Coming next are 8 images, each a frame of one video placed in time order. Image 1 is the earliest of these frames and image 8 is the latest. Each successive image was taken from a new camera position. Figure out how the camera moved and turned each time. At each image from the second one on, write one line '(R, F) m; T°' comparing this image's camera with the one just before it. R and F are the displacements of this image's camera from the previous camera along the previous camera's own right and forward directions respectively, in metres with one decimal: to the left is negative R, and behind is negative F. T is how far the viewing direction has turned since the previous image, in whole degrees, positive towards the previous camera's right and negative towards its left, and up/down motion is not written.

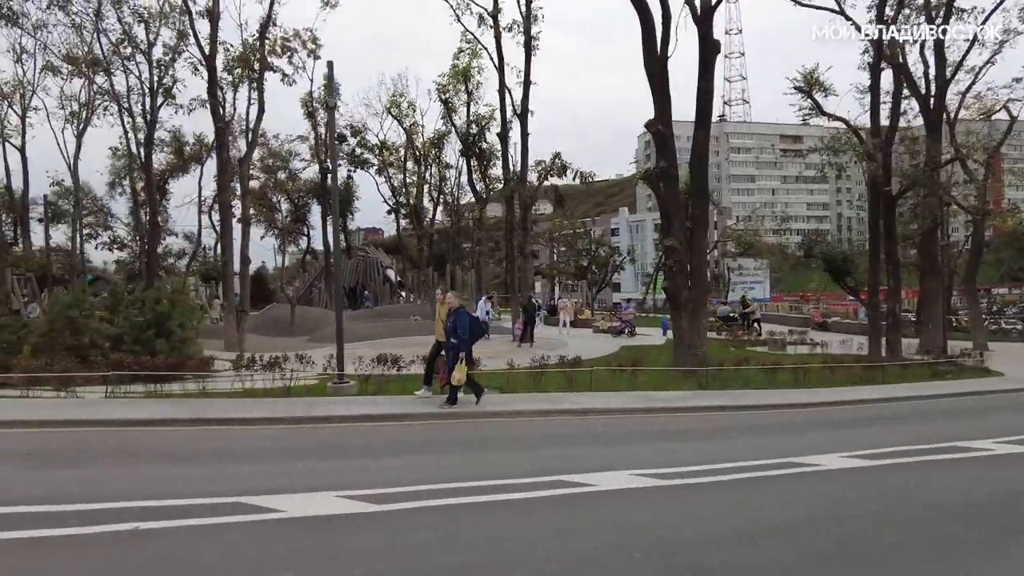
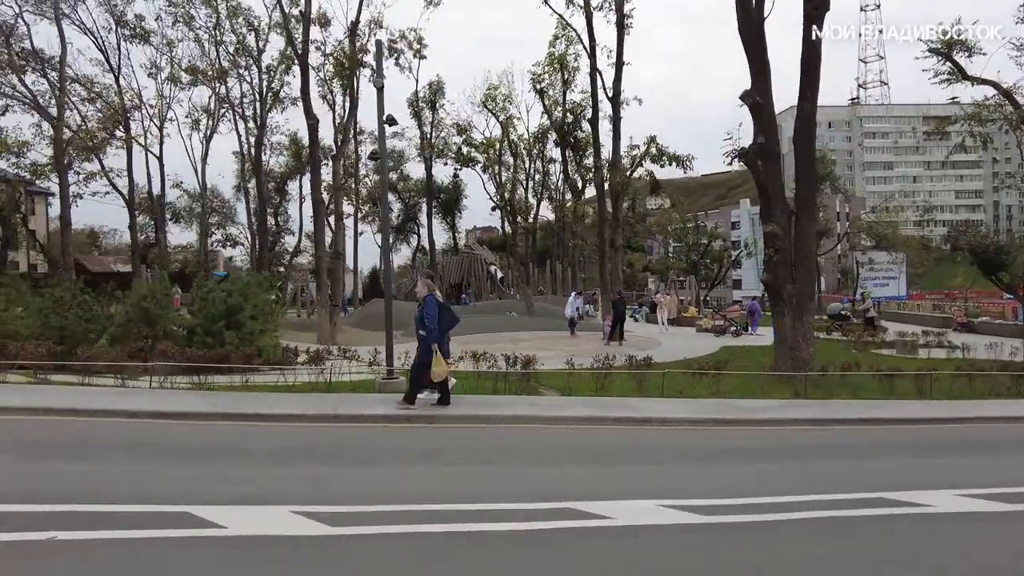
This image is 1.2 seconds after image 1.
(+1.1, +1.5) m; -10°
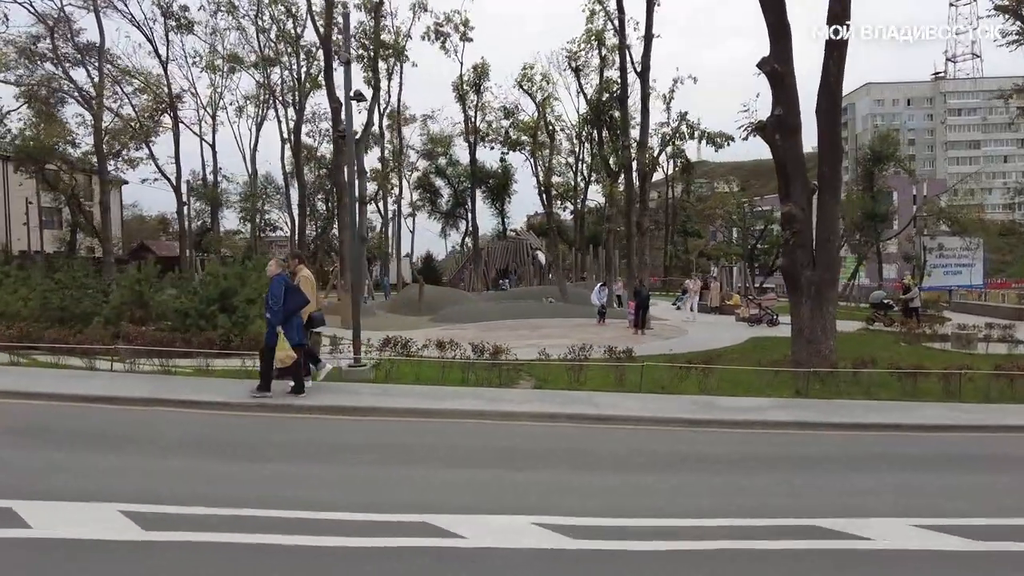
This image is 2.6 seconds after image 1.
(+1.8, +1.0) m; -6°
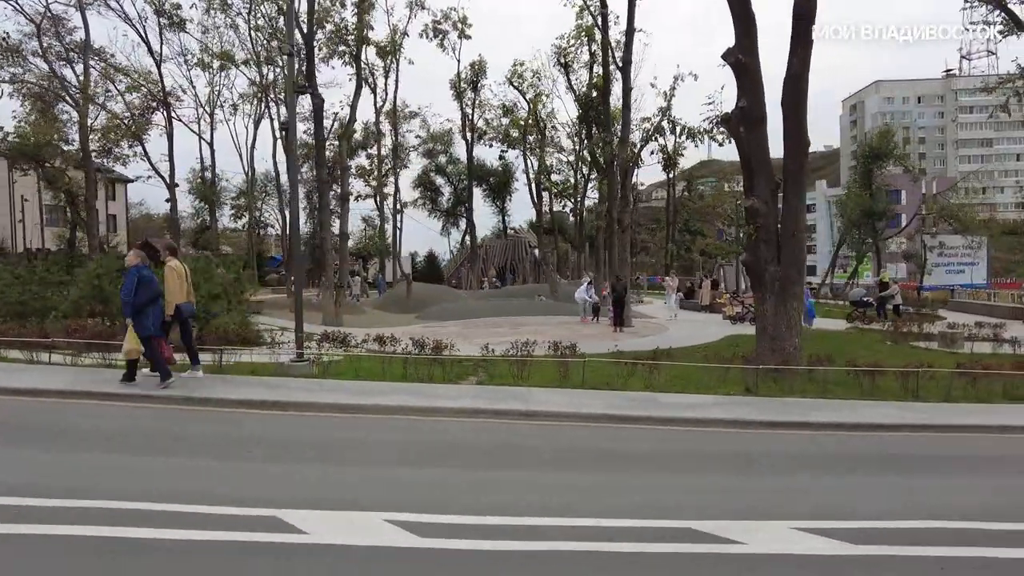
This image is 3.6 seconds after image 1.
(+1.3, +0.3) m; -1°
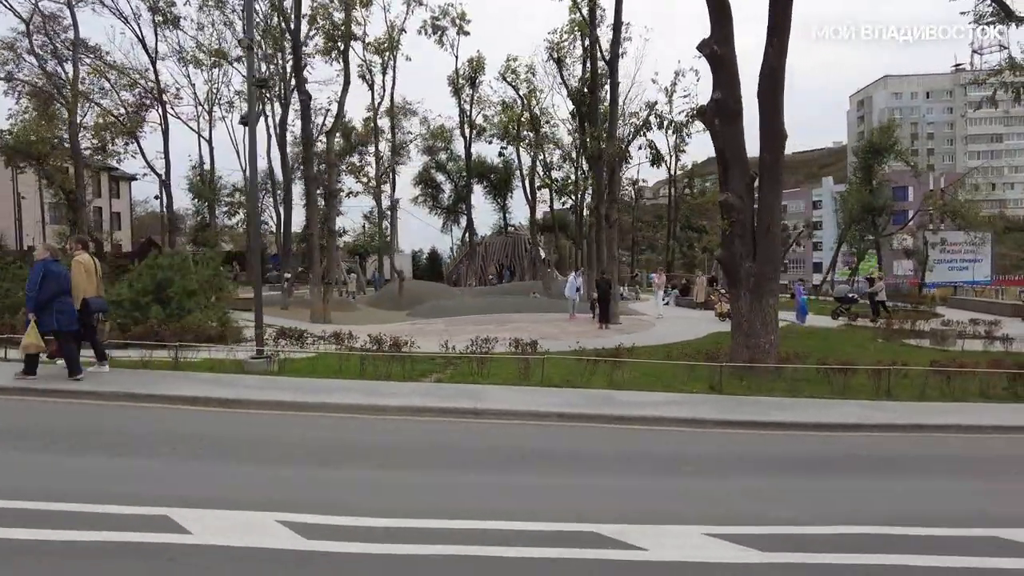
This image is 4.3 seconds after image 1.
(+0.9, +0.2) m; -1°
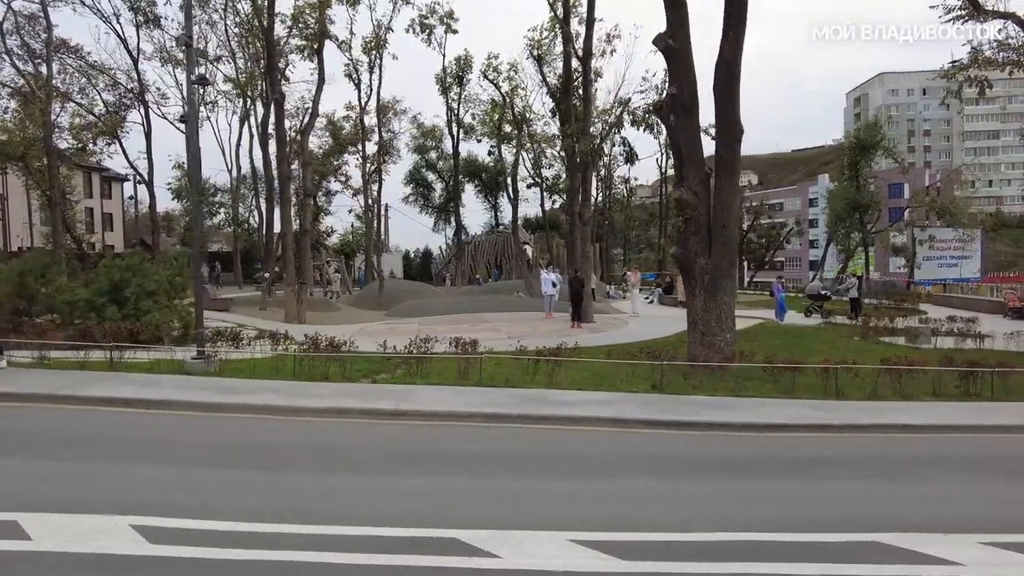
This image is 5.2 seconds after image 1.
(+1.1, +0.2) m; 0°
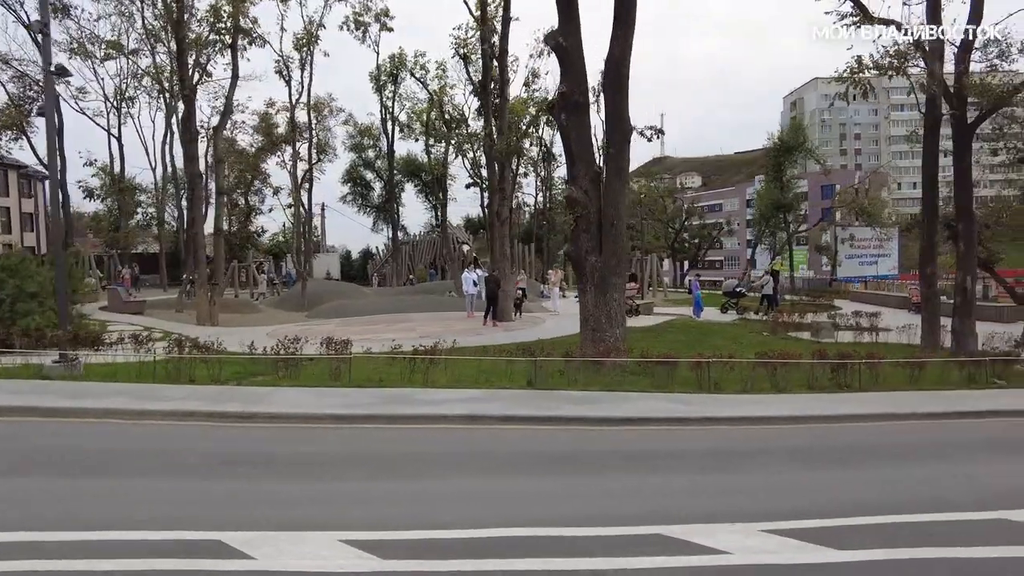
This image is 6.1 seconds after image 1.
(+1.4, +0.1) m; +4°
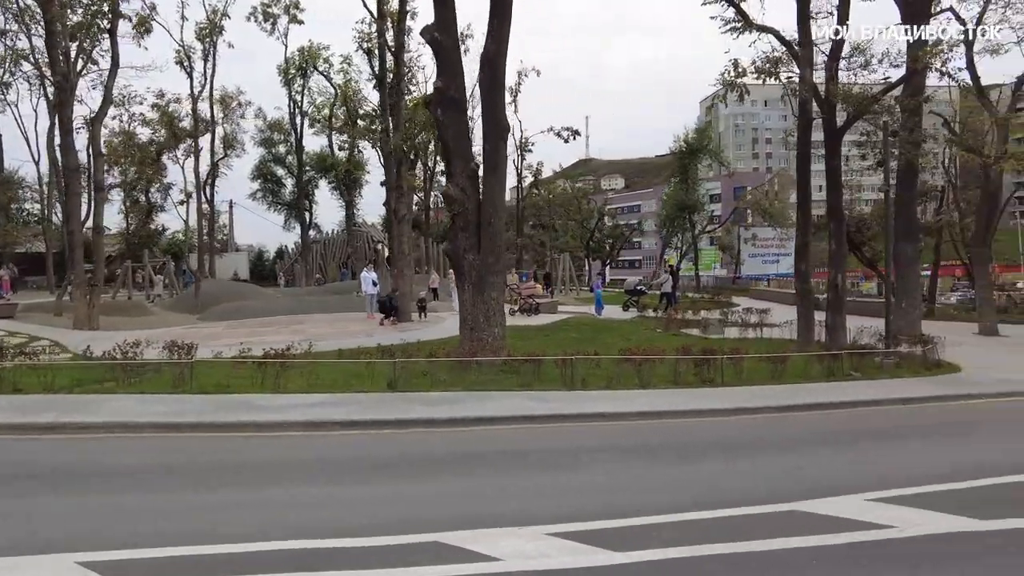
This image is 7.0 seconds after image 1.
(+1.2, +0.2) m; +6°
